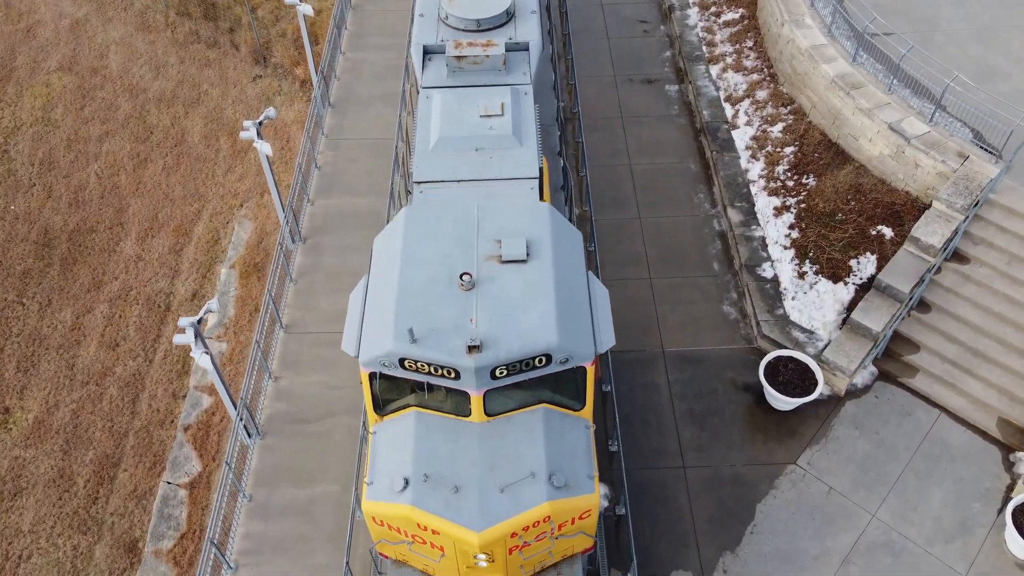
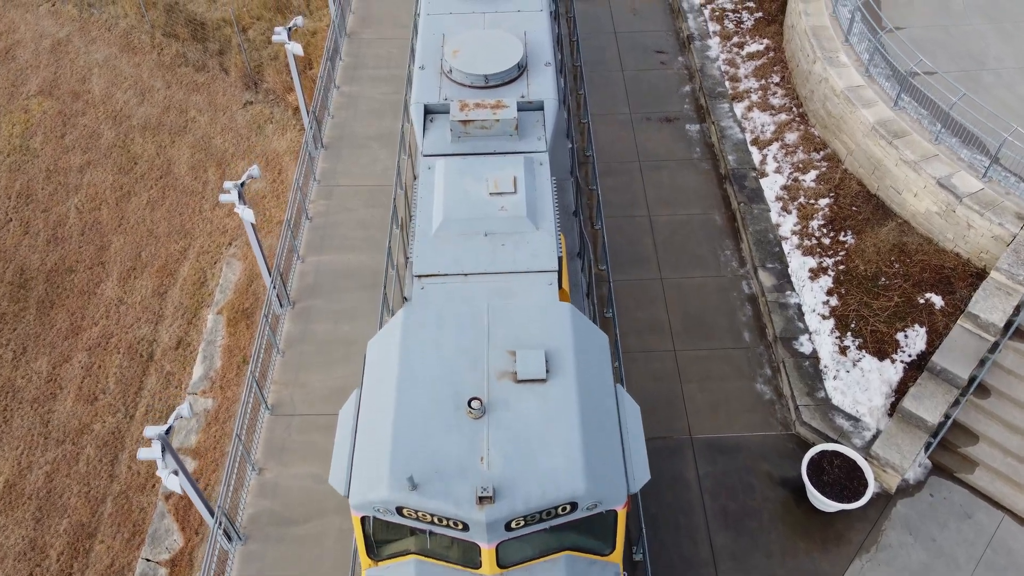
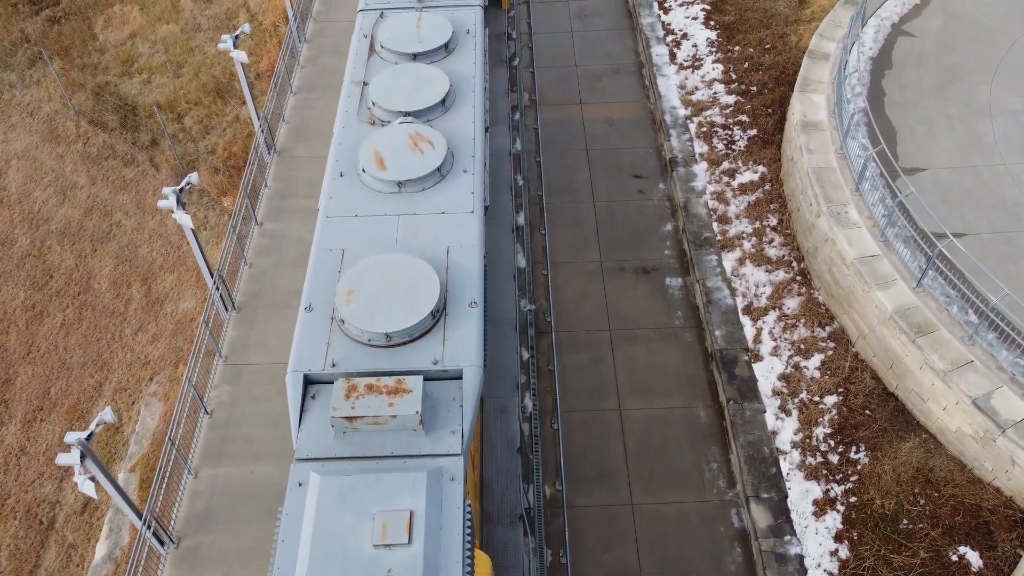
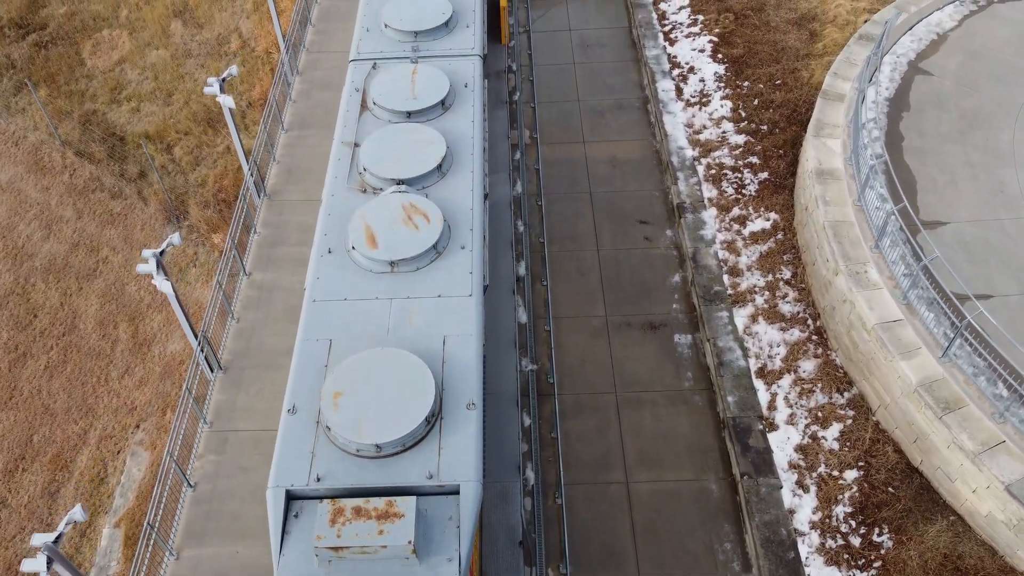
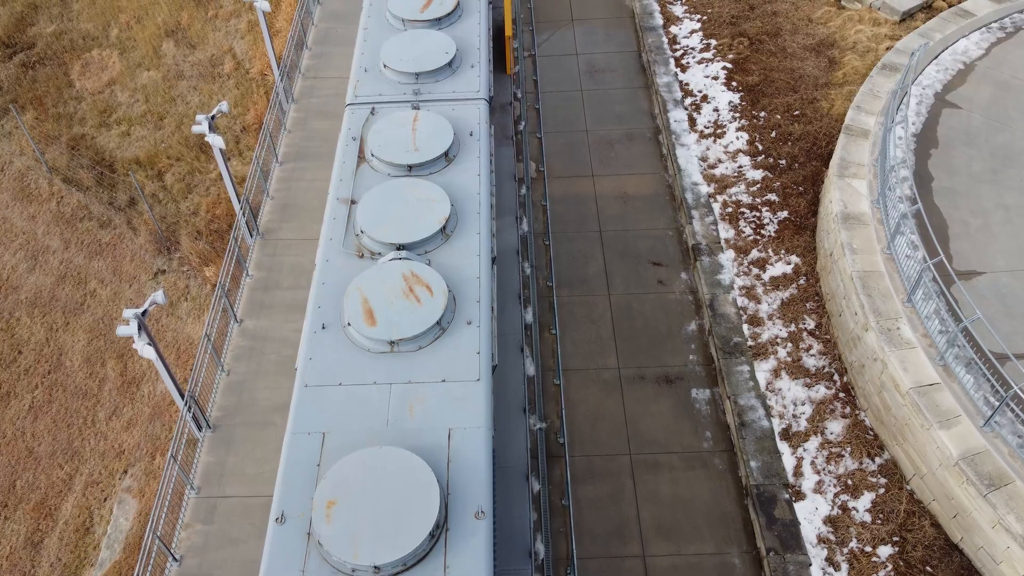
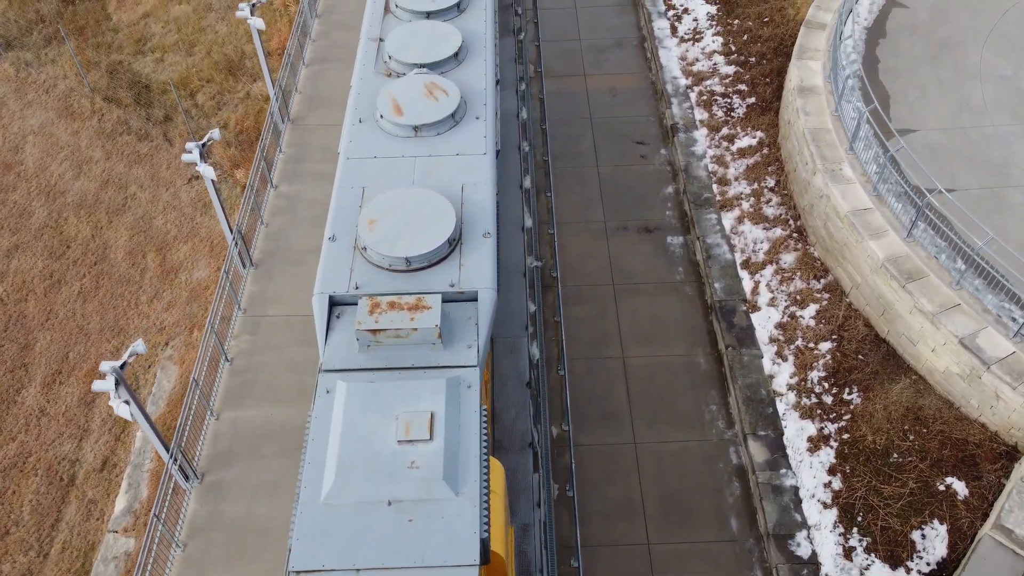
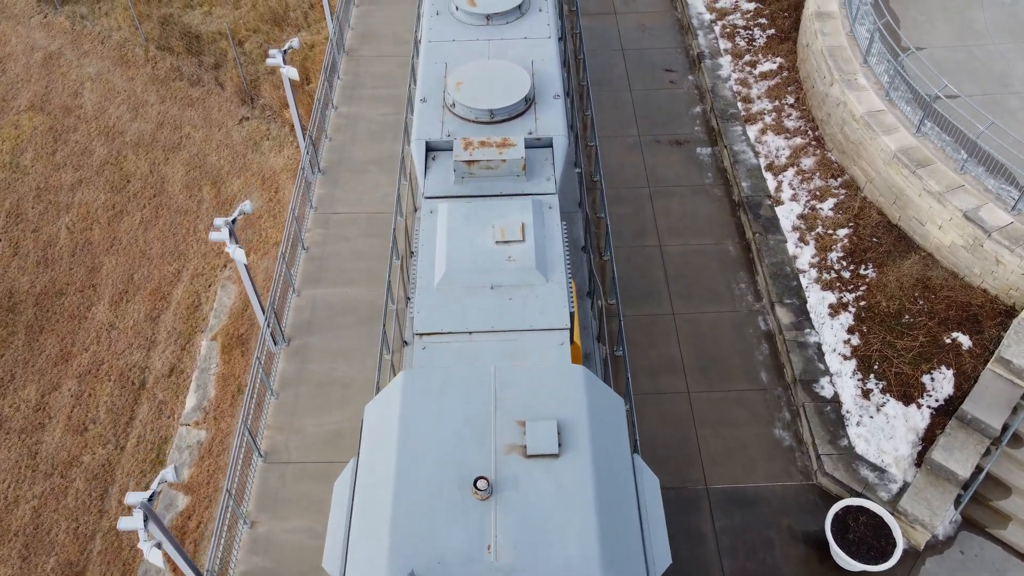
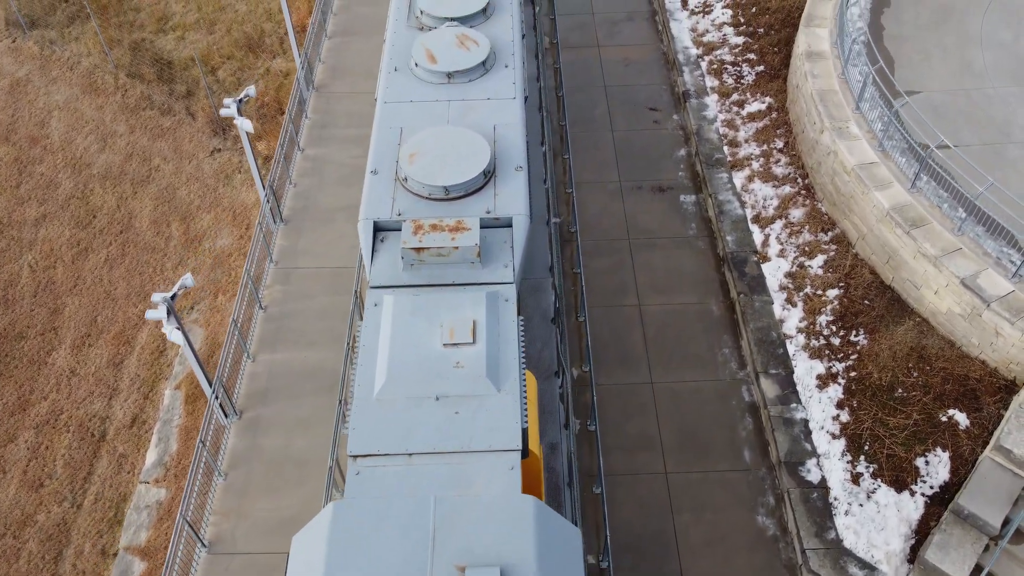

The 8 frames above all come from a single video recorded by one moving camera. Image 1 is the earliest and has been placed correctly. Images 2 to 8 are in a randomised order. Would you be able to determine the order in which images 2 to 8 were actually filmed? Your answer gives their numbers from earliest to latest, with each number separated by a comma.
2, 7, 8, 6, 3, 4, 5
